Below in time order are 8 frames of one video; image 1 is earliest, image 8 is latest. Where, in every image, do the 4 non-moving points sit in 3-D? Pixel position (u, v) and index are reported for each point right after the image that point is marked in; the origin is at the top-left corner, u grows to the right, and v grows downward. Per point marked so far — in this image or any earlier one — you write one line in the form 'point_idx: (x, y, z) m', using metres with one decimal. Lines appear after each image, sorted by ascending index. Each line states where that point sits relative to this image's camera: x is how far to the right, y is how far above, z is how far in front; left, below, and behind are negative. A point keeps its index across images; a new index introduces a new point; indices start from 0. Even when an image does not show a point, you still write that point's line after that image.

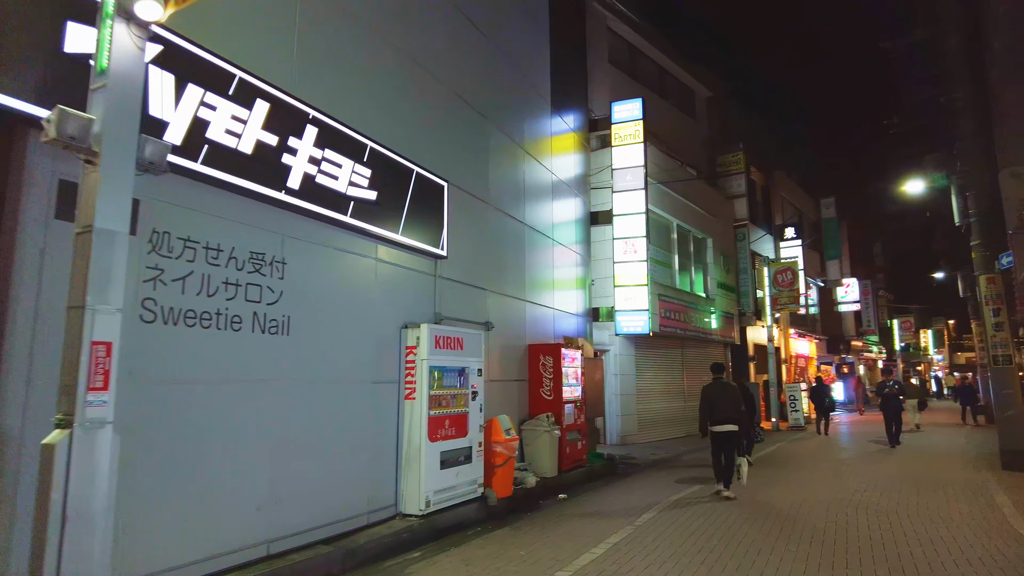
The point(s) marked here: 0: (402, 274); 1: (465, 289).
0: (-1.3, +0.2, +7.3) m
1: (-0.6, 0.0, +8.8) m
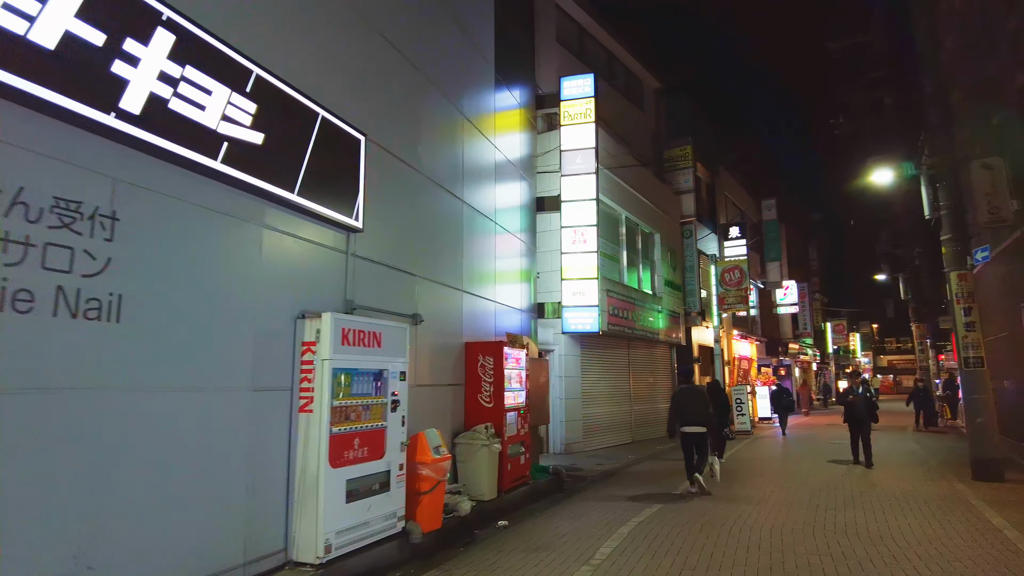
0: (-1.9, +0.4, +5.7) m
1: (-1.4, +0.2, +7.2) m
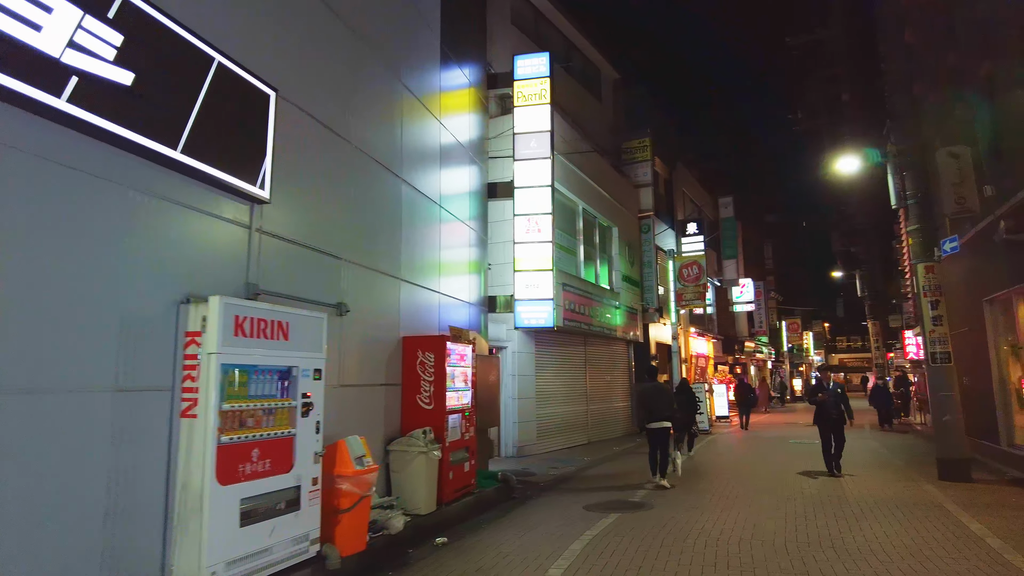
0: (-2.3, +0.5, +4.7) m
1: (-2.0, +0.3, +6.2) m
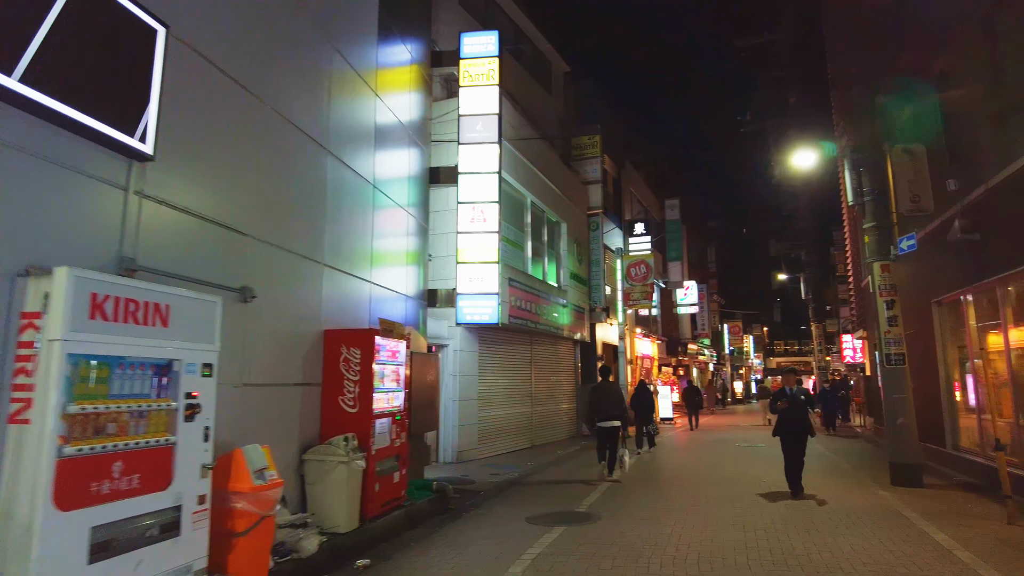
0: (-2.7, +0.7, +3.7) m
1: (-2.5, +0.5, +5.3) m
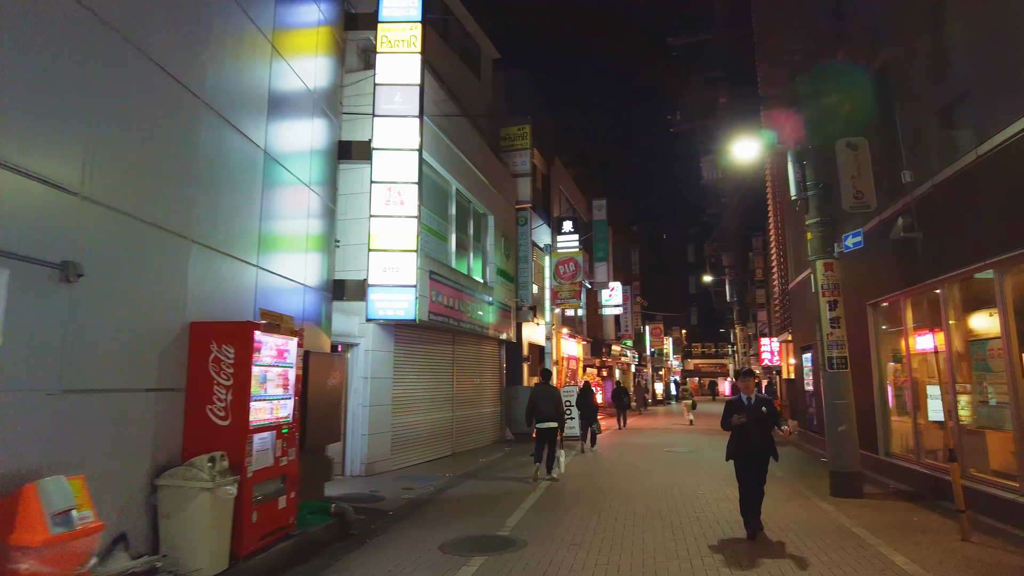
0: (-3.1, +0.8, +2.3) m
1: (-3.0, +0.6, +3.9) m
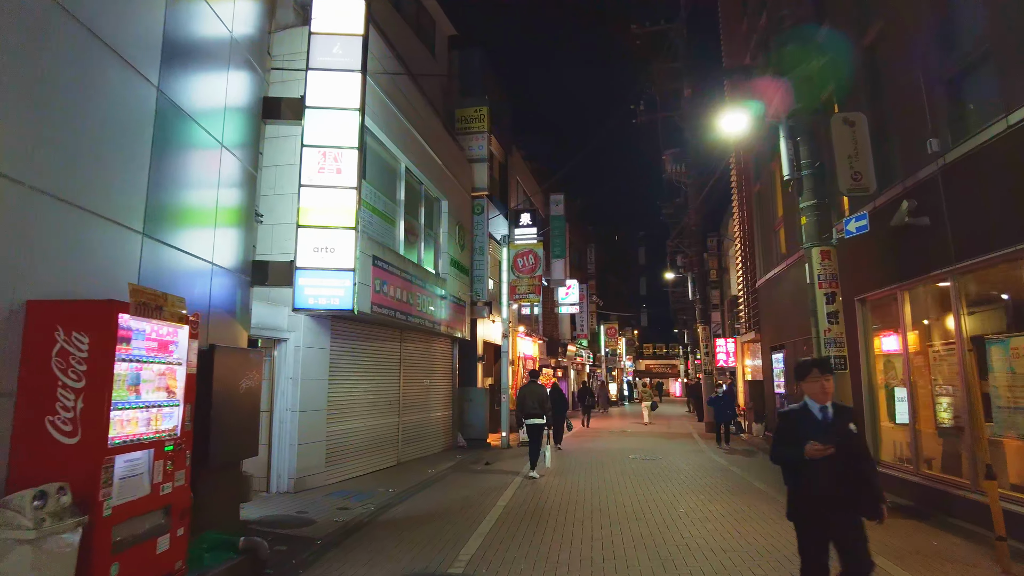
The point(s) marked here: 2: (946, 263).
0: (-3.1, +1.1, +0.8) m
1: (-3.1, +0.8, +2.4) m
2: (+5.1, +0.3, +7.6) m
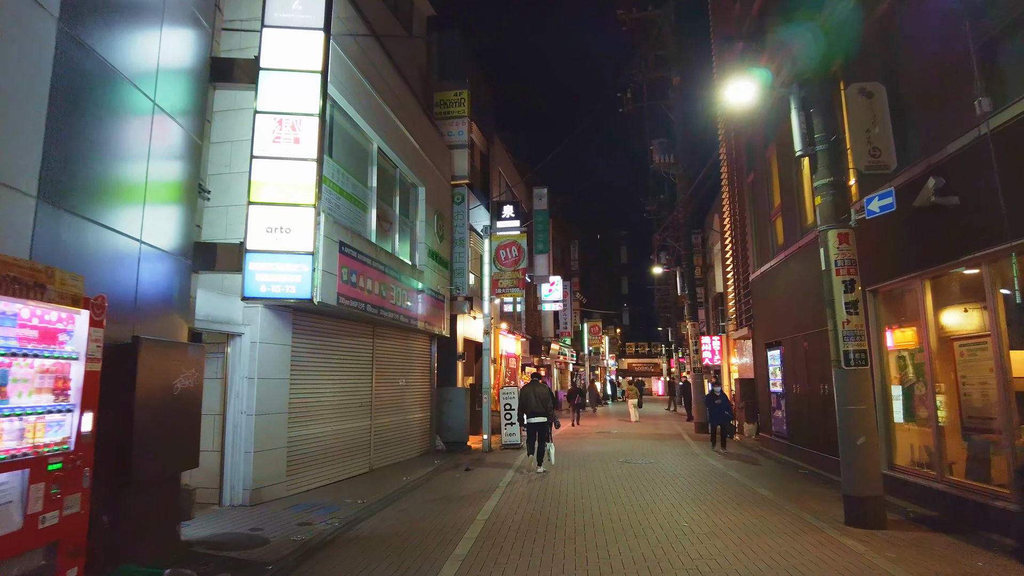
0: (-3.0, +1.2, -0.2) m
1: (-3.2, +1.0, +1.4) m
2: (+5.0, +0.4, +6.9) m
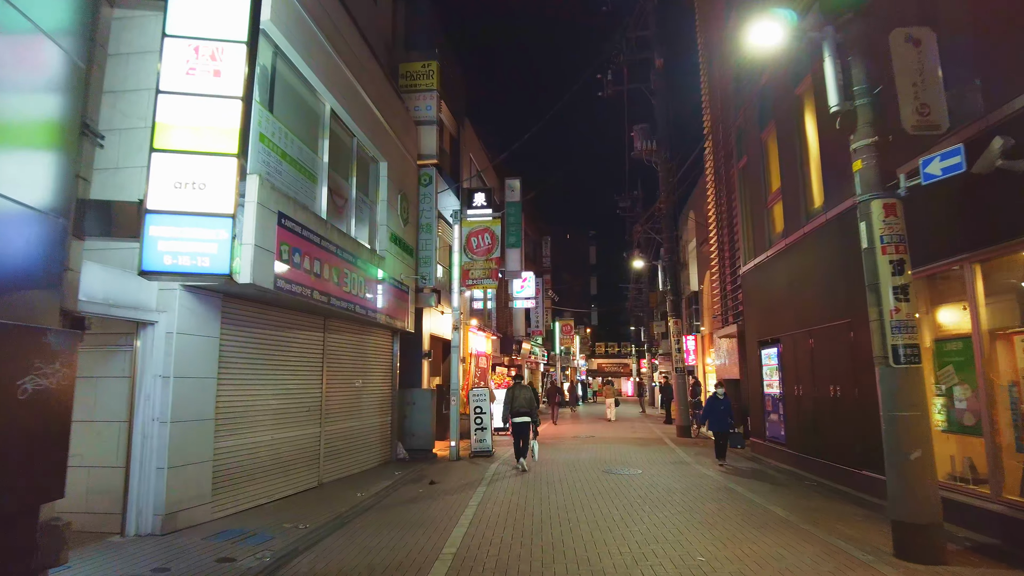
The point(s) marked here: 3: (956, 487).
0: (-2.9, +1.4, -1.8) m
1: (-3.1, +1.2, -0.2) m
2: (+4.8, +0.6, +5.7) m
3: (+4.9, -2.2, +7.3) m
